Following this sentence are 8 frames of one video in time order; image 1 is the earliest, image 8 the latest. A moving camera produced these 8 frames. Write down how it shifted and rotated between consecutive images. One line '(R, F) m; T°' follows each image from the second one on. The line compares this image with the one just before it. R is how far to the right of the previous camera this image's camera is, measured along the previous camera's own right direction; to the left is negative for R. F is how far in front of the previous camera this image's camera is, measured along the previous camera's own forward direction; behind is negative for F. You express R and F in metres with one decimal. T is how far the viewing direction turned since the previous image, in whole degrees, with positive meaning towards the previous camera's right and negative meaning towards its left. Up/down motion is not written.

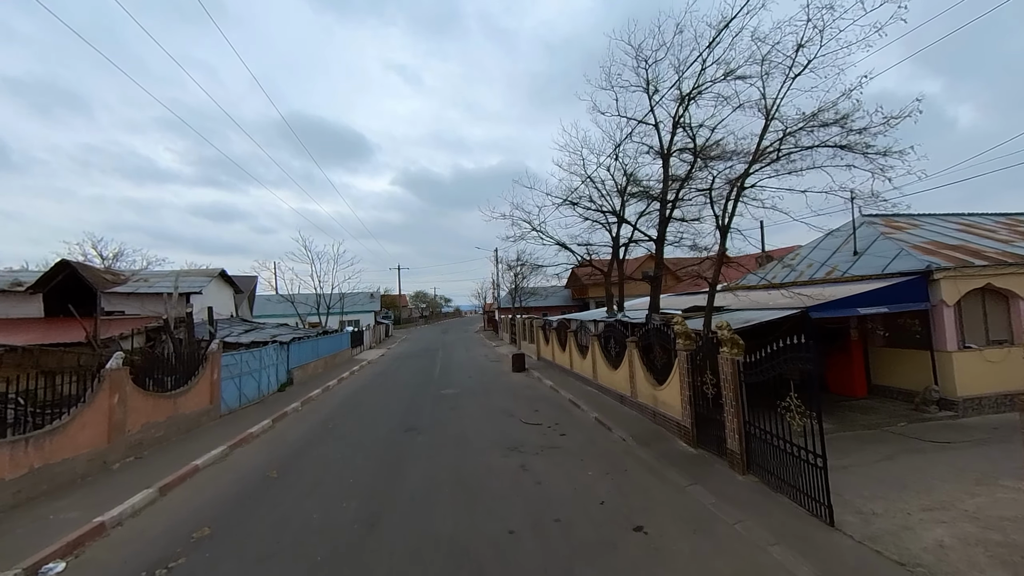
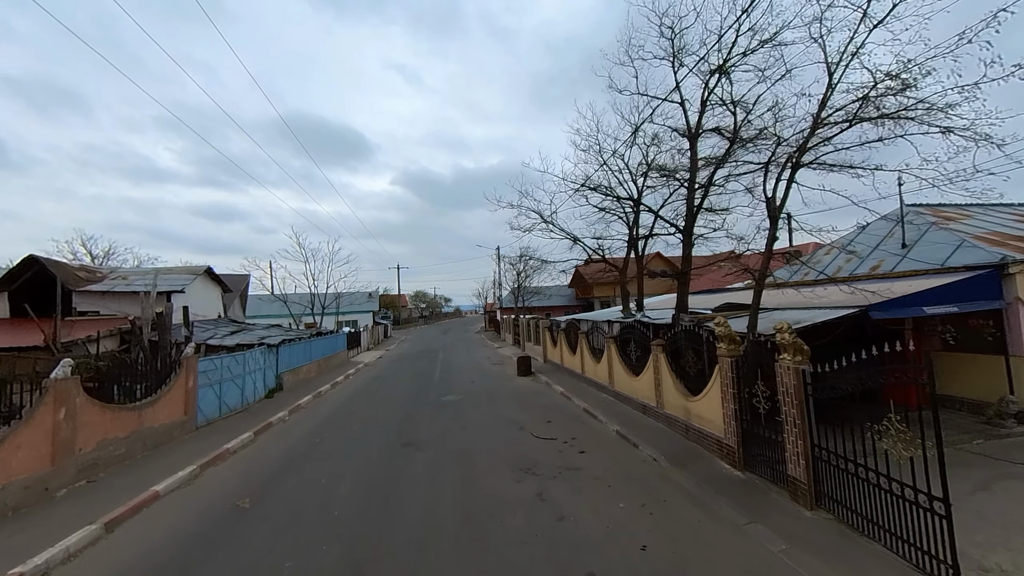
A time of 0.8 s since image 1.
(-0.2, +1.1) m; 0°
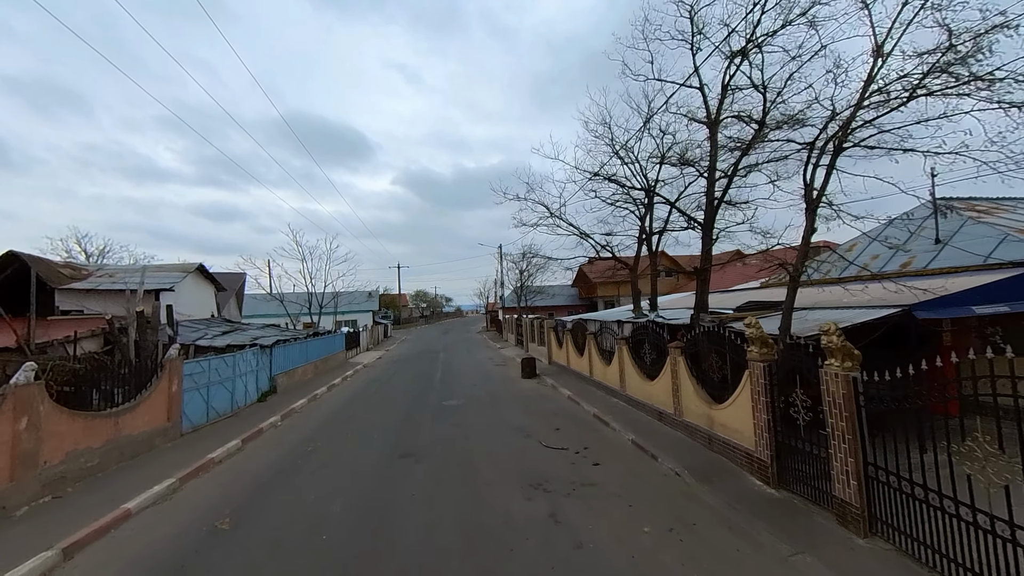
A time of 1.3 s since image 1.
(-0.1, +0.7) m; 0°
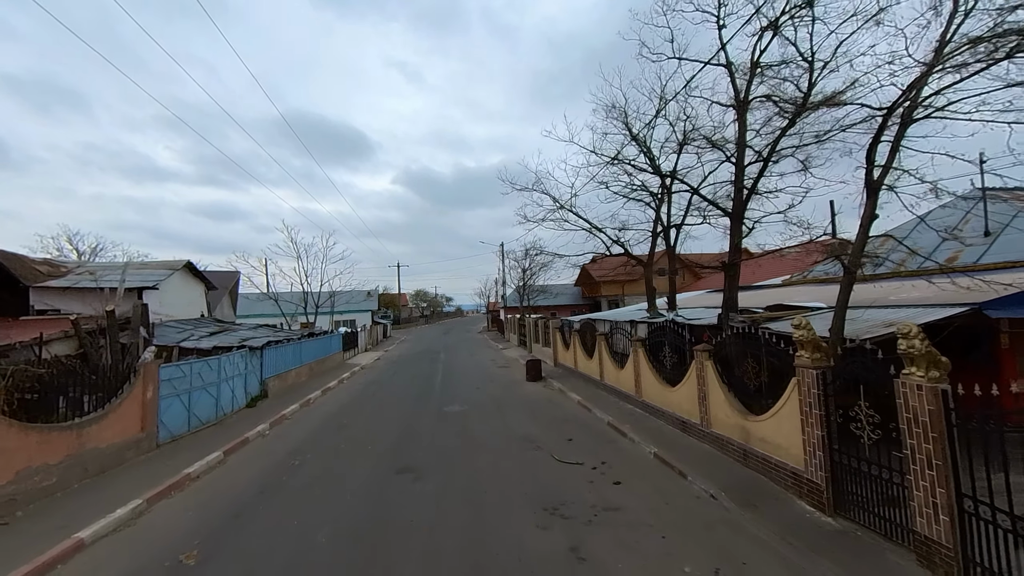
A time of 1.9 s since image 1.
(-0.2, +0.8) m; 0°
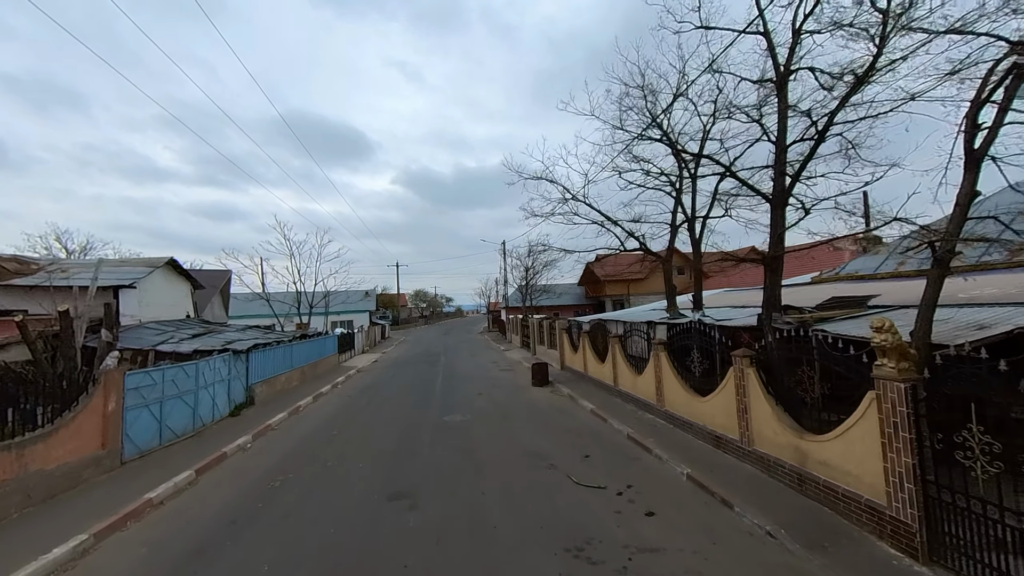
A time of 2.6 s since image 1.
(-0.2, +1.0) m; 0°
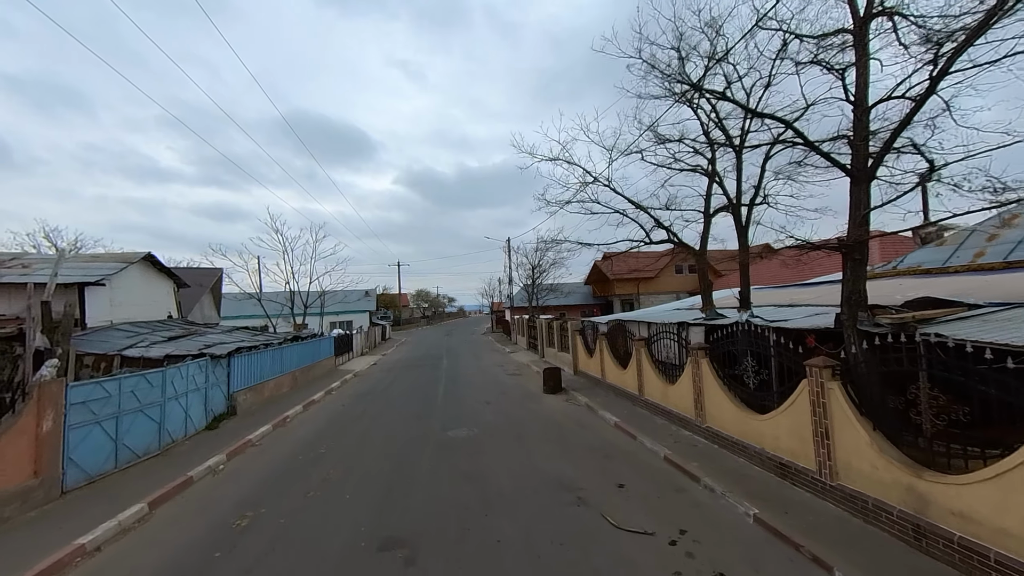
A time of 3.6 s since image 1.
(-0.3, +1.3) m; 0°
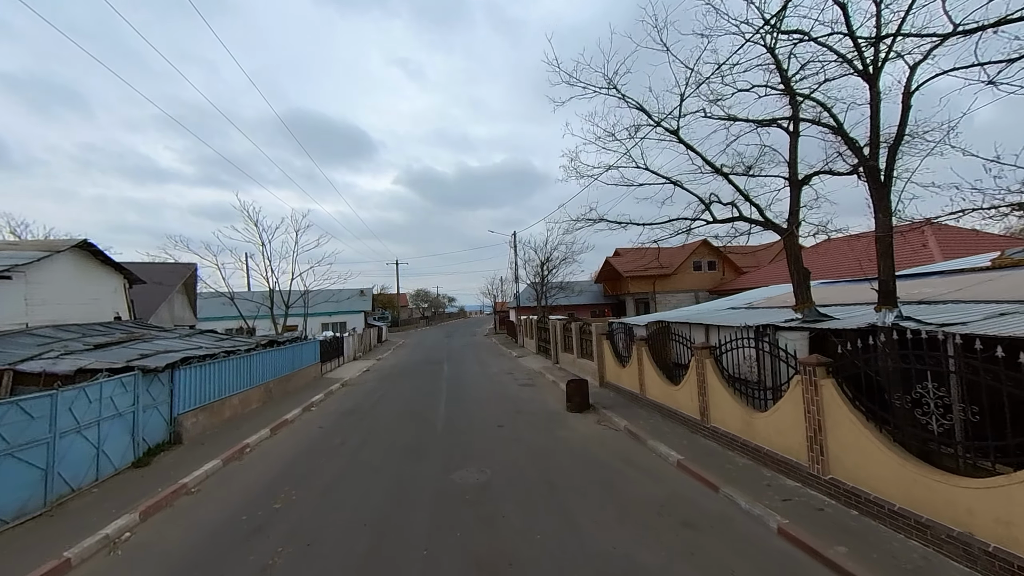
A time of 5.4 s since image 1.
(-0.5, +2.4) m; 0°
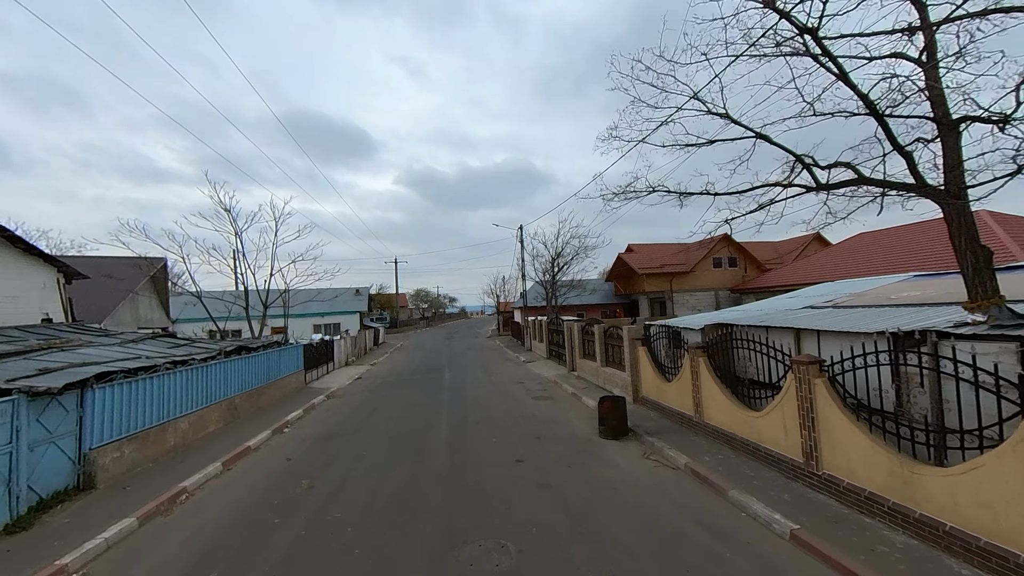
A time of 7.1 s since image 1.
(-0.4, +2.2) m; 0°
